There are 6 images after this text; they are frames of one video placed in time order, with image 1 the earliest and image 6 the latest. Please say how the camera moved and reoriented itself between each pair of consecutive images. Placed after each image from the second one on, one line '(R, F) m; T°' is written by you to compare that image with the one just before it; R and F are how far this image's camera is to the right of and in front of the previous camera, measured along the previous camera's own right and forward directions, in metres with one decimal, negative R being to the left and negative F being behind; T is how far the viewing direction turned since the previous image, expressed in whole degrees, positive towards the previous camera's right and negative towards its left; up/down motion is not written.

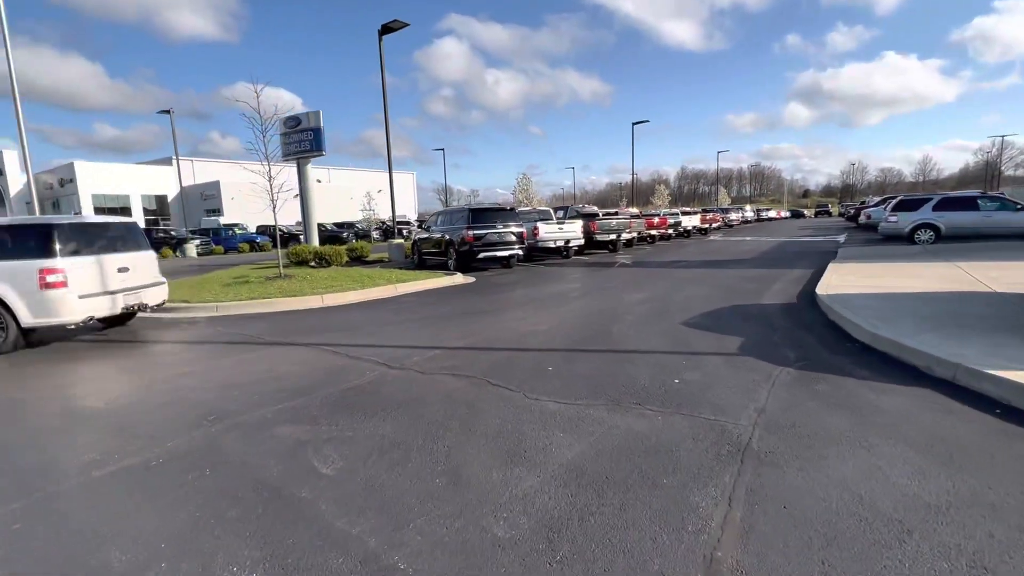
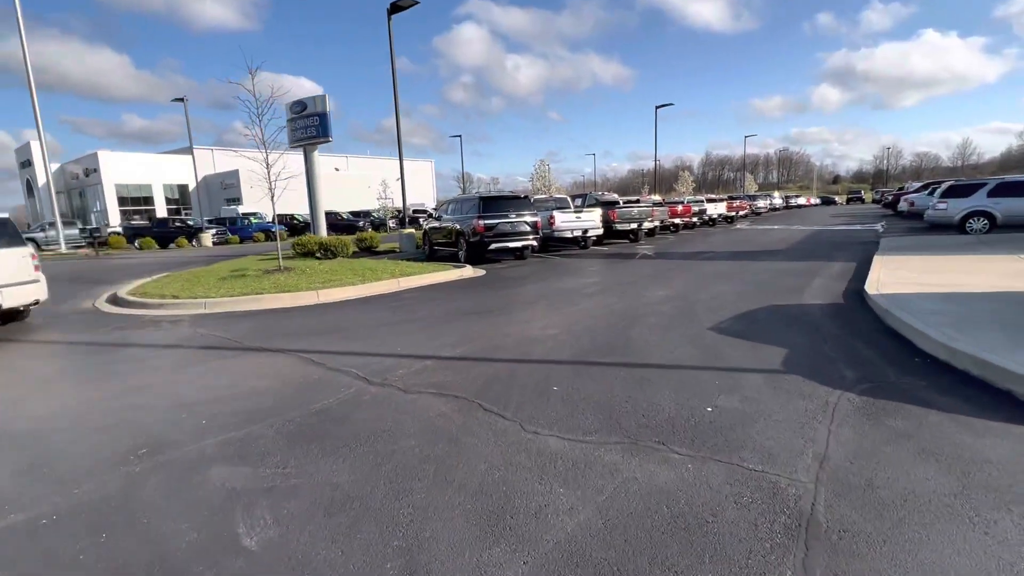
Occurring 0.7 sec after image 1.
(+0.2, +0.9) m; -2°
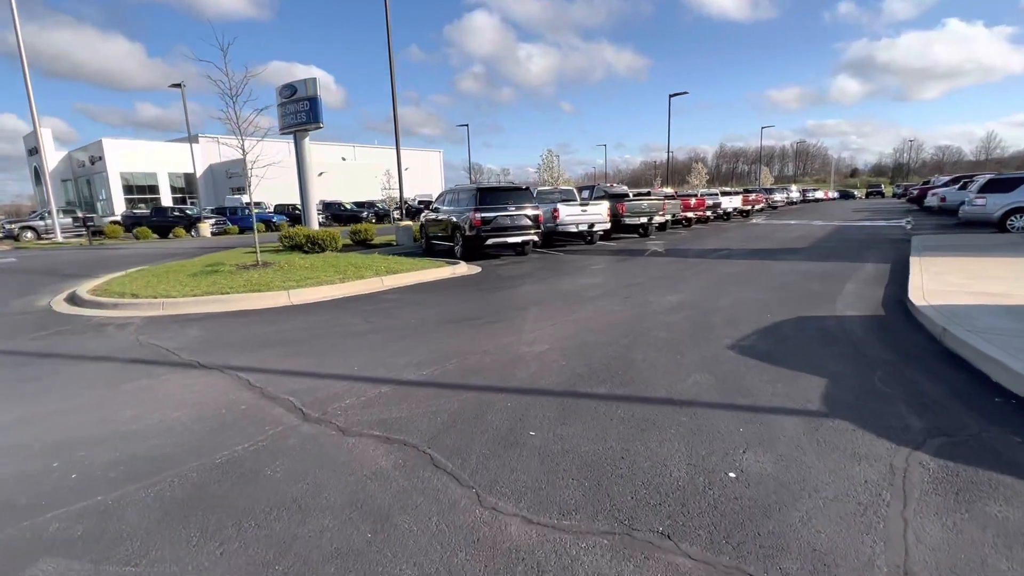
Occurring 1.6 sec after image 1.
(+0.3, +1.0) m; -1°
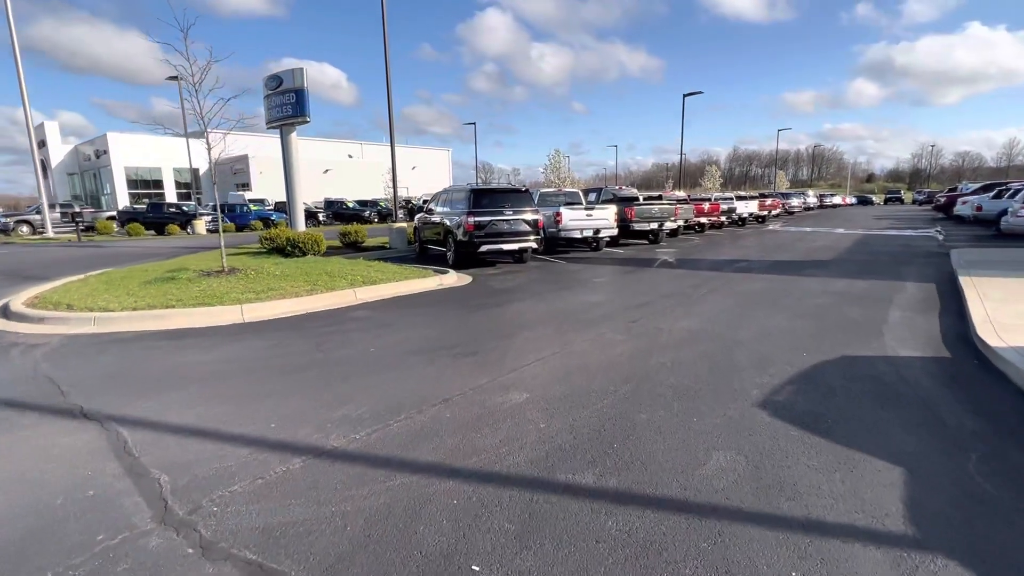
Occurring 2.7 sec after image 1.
(+0.3, +1.2) m; -1°
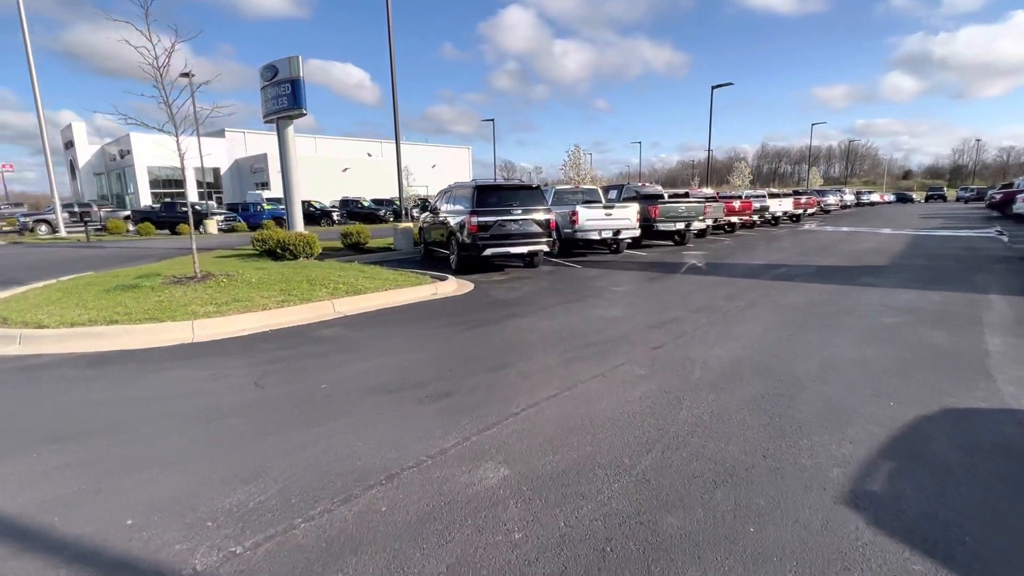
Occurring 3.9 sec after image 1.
(+0.3, +1.3) m; -3°
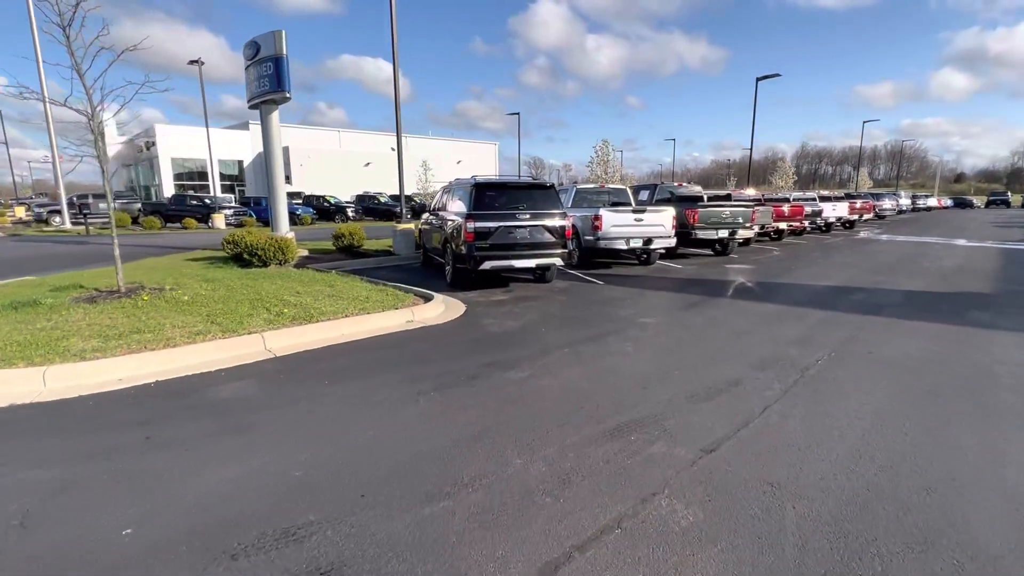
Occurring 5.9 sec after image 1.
(+0.4, +2.1) m; -3°
